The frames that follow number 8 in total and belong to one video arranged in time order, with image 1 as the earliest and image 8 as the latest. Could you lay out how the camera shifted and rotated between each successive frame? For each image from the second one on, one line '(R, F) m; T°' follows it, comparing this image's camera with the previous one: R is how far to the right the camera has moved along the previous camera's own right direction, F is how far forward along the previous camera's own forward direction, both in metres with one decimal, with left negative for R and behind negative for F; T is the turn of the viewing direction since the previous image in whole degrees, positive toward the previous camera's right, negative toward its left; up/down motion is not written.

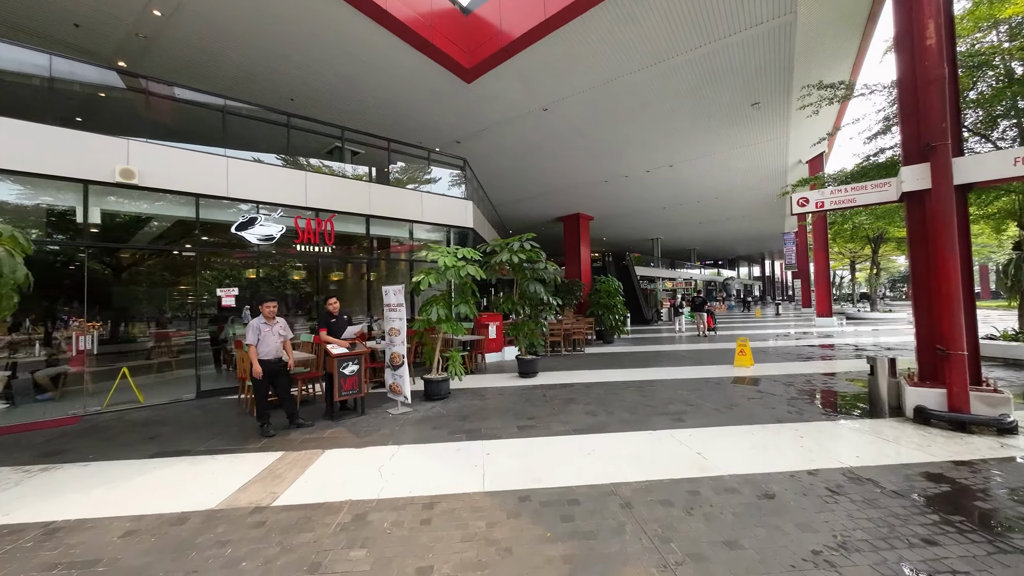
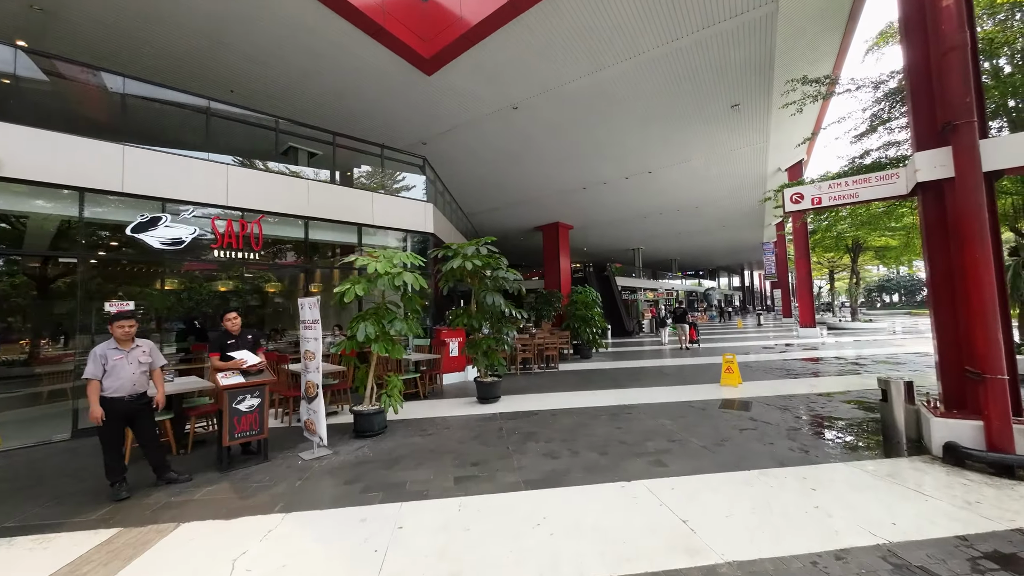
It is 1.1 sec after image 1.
(+0.4, +0.9) m; +2°
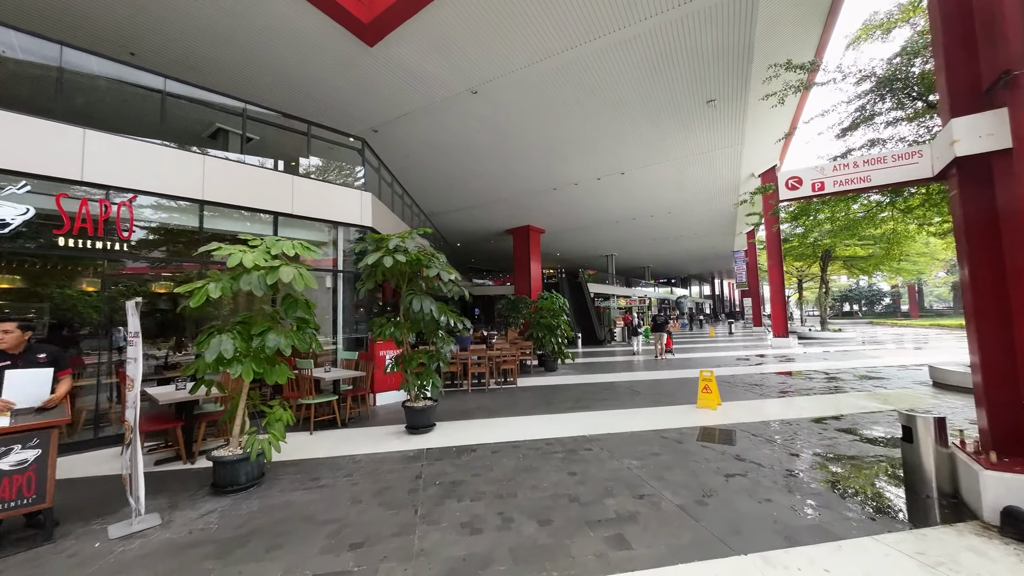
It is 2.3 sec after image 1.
(+0.5, +1.1) m; +3°
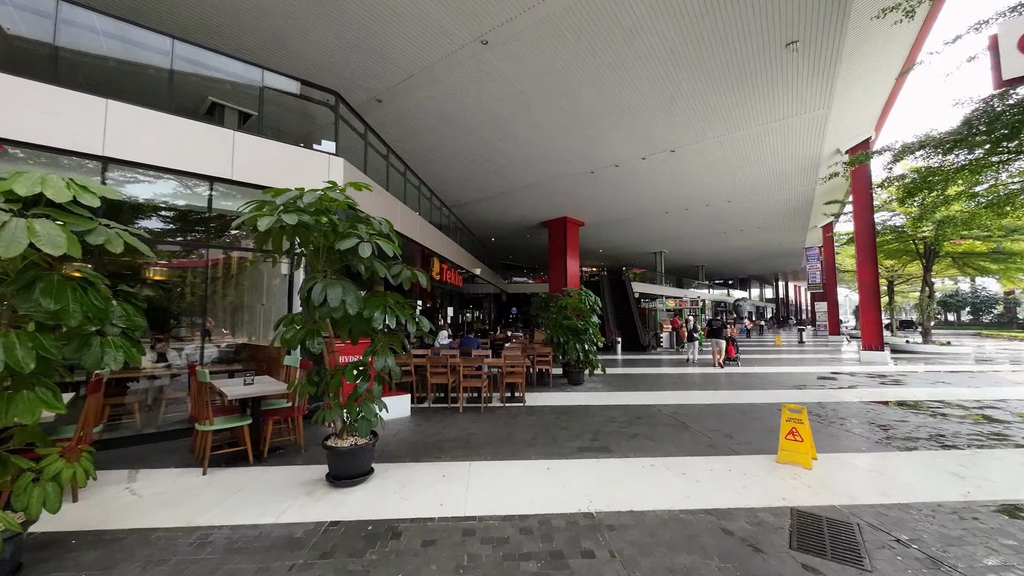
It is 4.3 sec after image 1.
(+0.6, +1.8) m; -7°
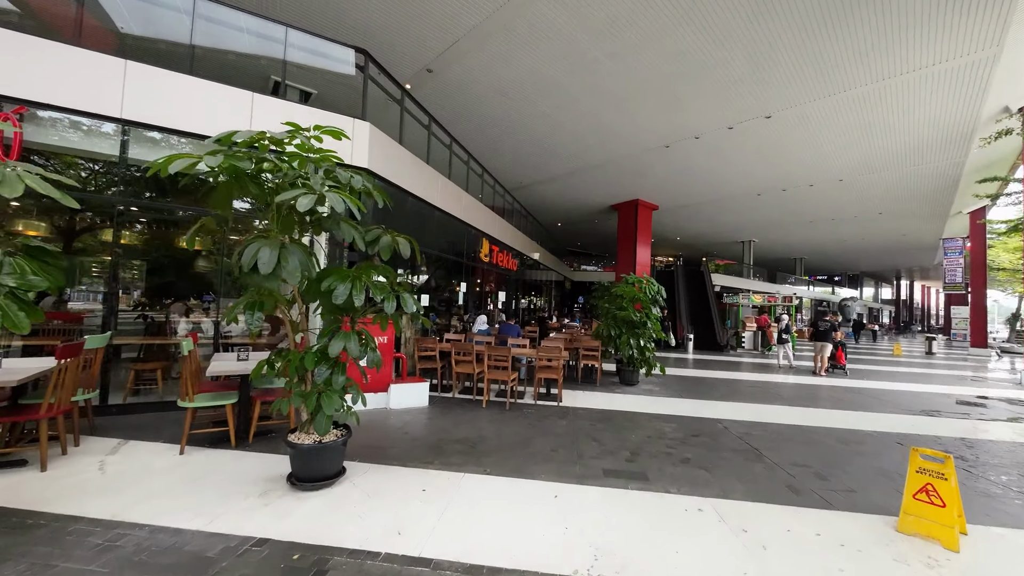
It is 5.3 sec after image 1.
(+0.5, +0.9) m; -10°
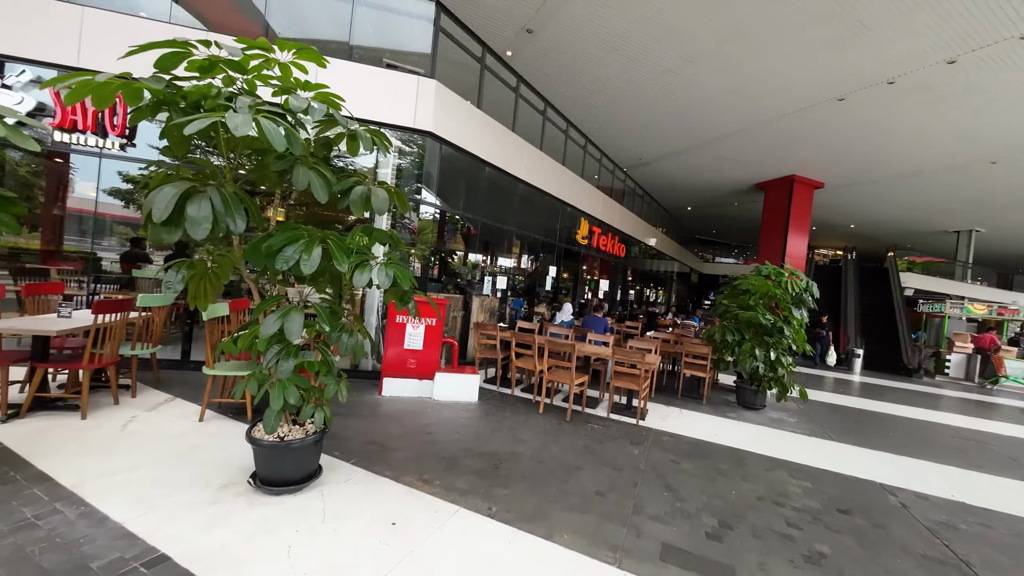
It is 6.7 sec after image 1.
(+0.6, +1.0) m; -18°
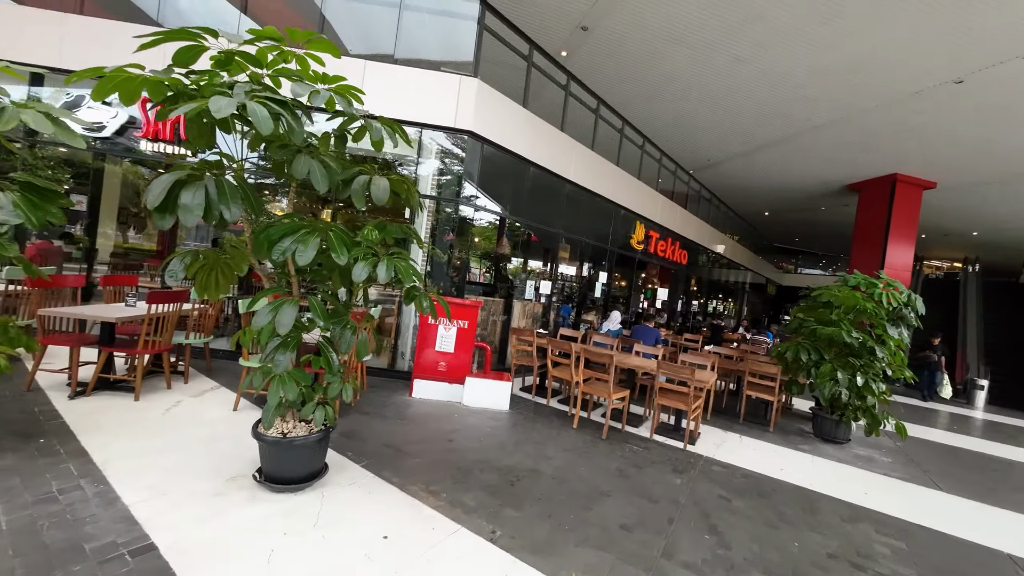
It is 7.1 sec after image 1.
(+0.3, +0.3) m; -9°
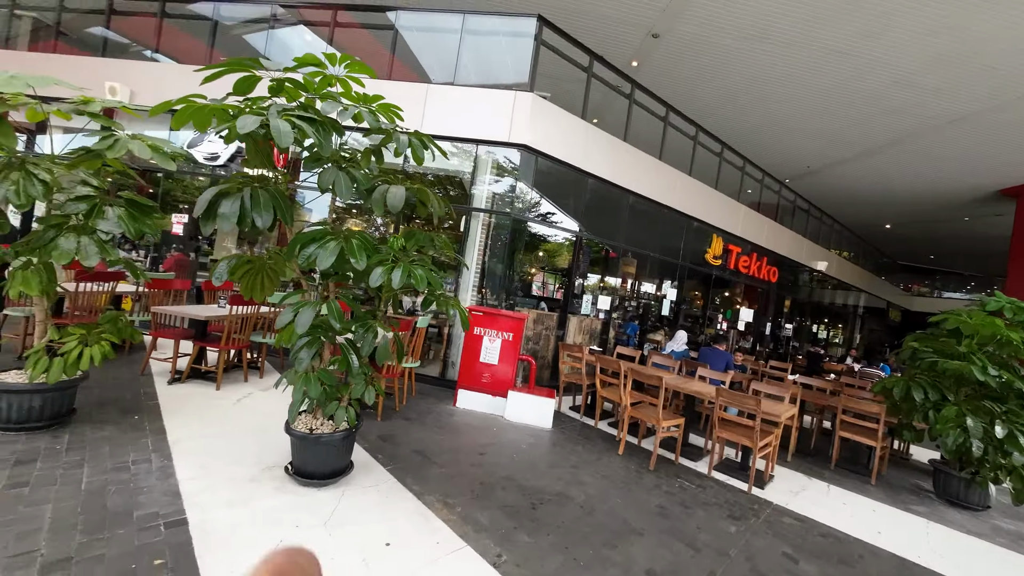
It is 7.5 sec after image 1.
(+0.3, +0.1) m; -11°
